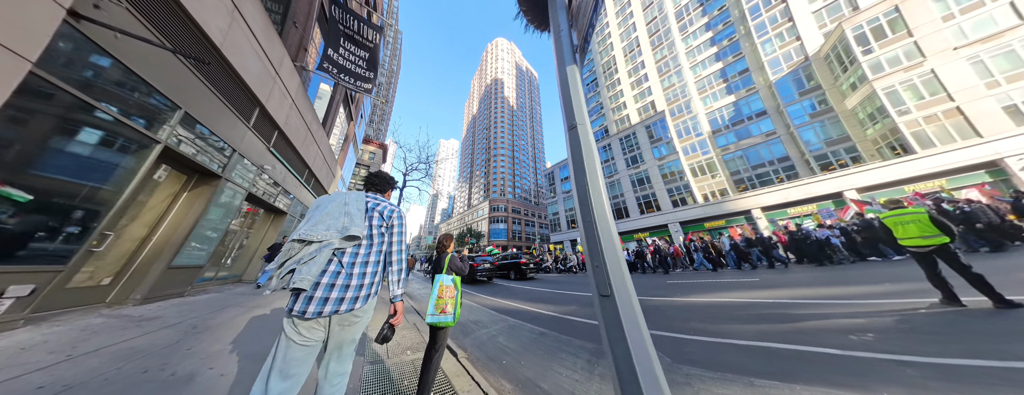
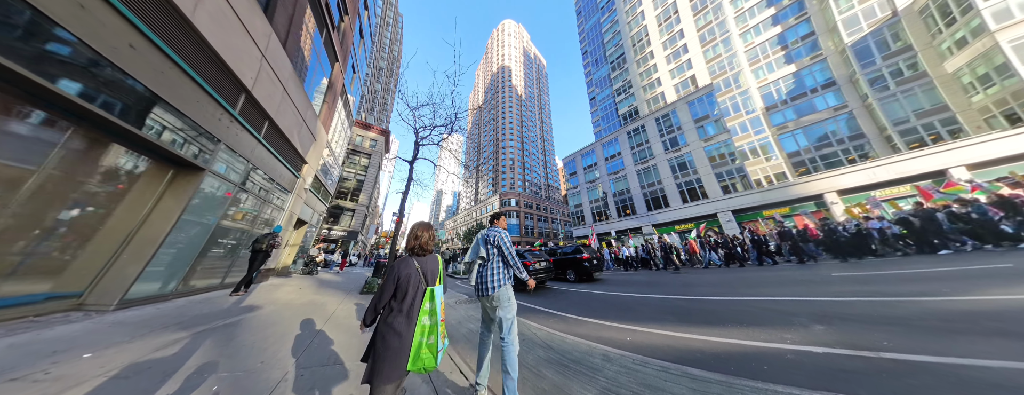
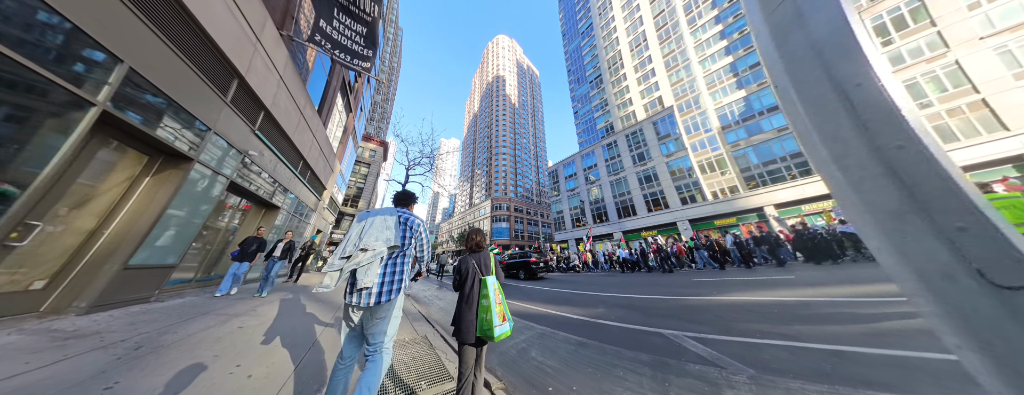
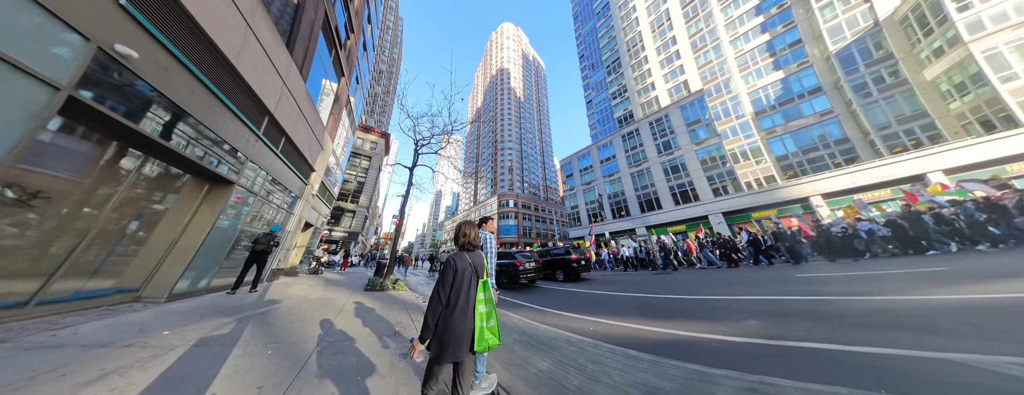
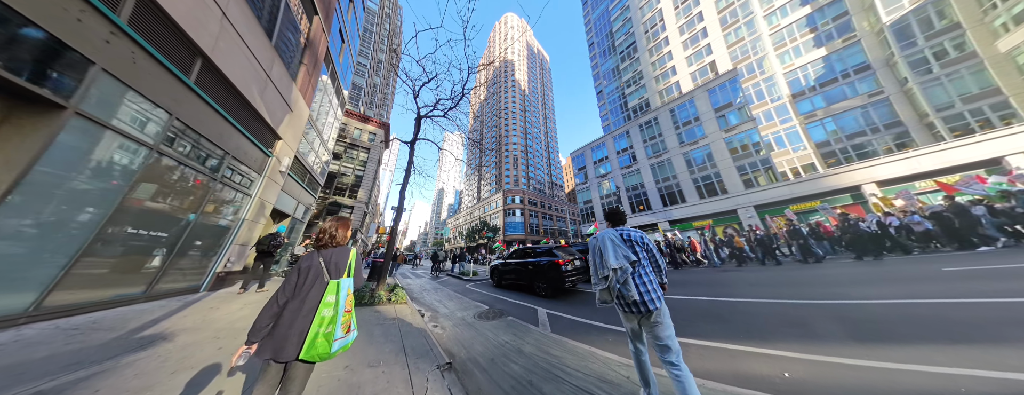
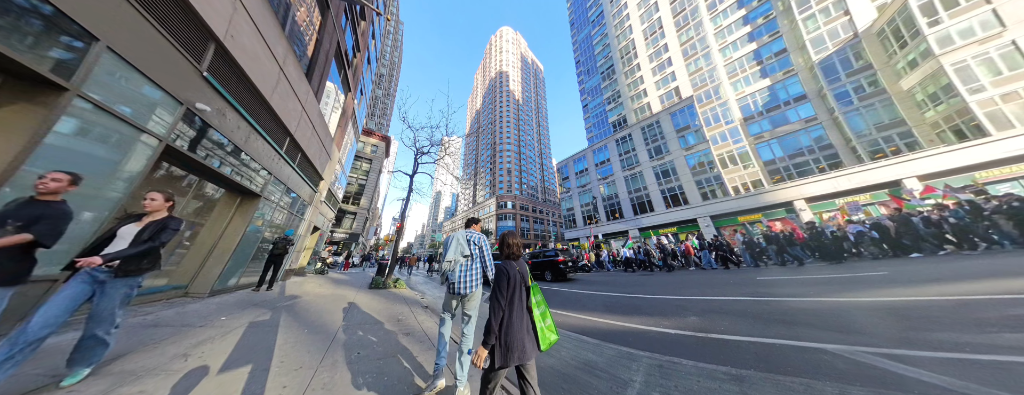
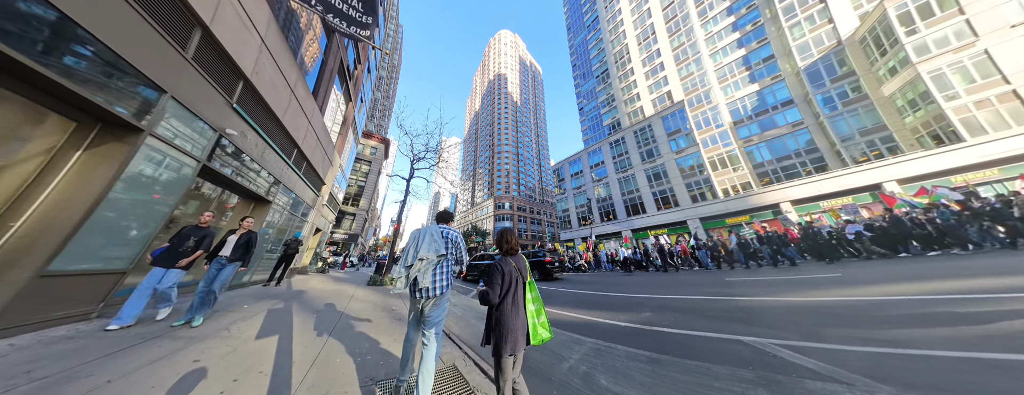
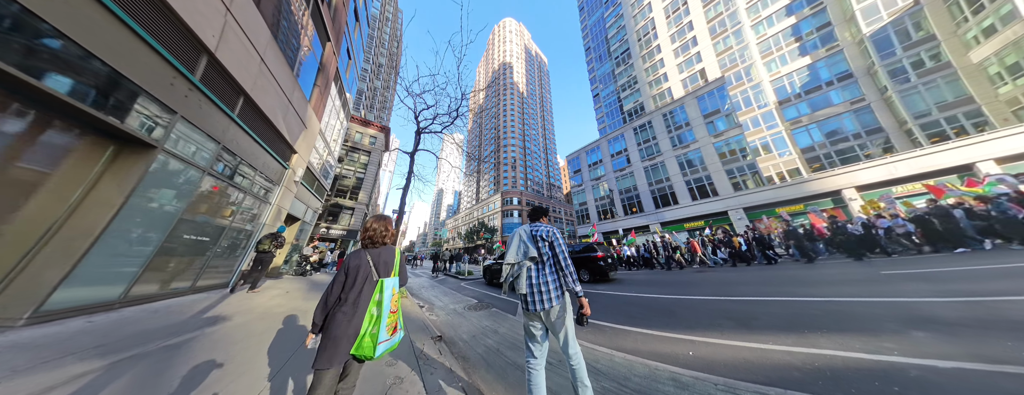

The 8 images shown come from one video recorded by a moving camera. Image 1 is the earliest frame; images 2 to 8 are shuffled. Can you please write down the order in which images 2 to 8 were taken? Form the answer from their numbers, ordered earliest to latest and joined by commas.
3, 7, 6, 4, 2, 8, 5
